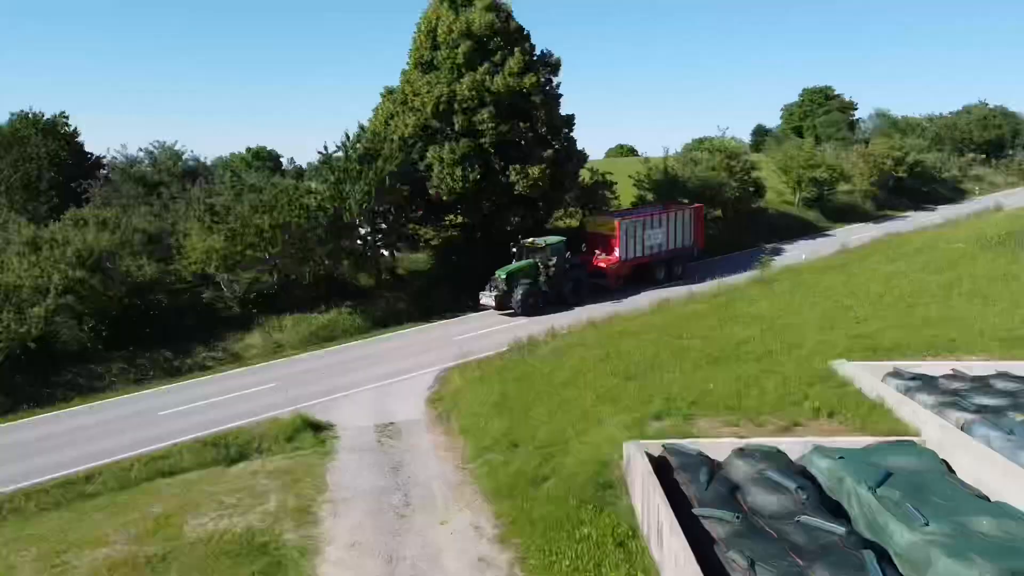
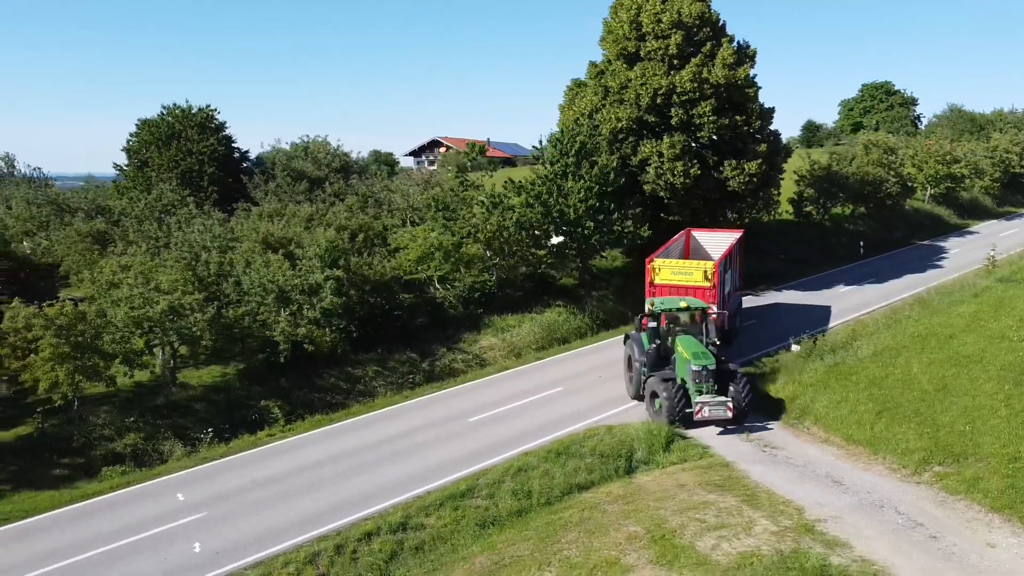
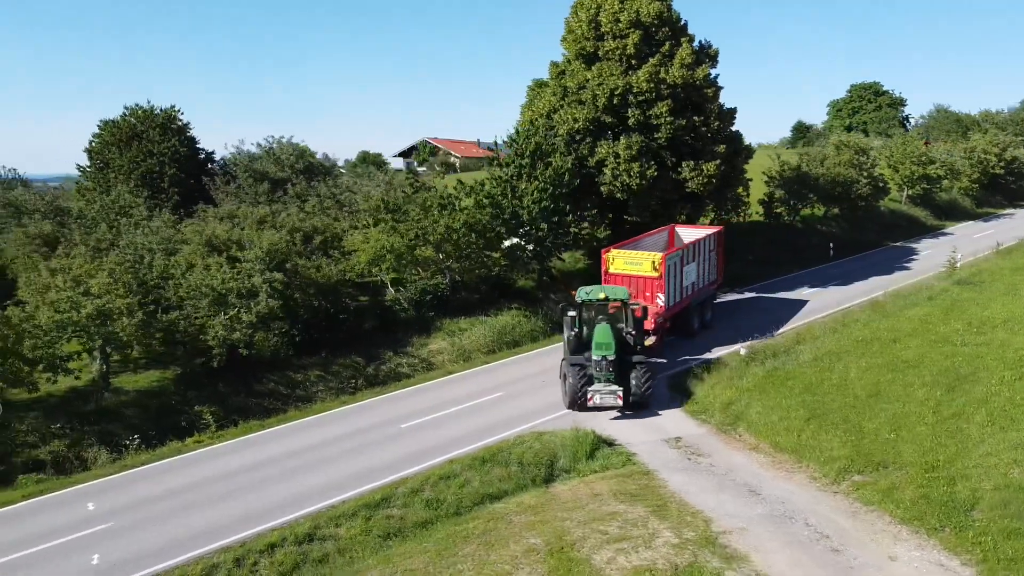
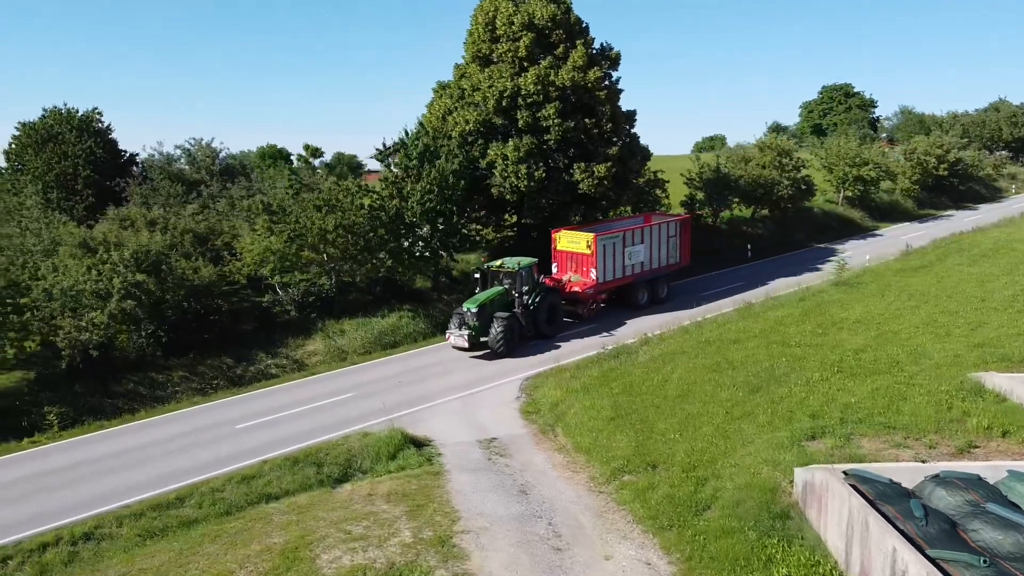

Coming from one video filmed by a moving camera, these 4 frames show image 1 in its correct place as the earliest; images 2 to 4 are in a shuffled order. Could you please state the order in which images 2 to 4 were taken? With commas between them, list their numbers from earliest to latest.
4, 3, 2
